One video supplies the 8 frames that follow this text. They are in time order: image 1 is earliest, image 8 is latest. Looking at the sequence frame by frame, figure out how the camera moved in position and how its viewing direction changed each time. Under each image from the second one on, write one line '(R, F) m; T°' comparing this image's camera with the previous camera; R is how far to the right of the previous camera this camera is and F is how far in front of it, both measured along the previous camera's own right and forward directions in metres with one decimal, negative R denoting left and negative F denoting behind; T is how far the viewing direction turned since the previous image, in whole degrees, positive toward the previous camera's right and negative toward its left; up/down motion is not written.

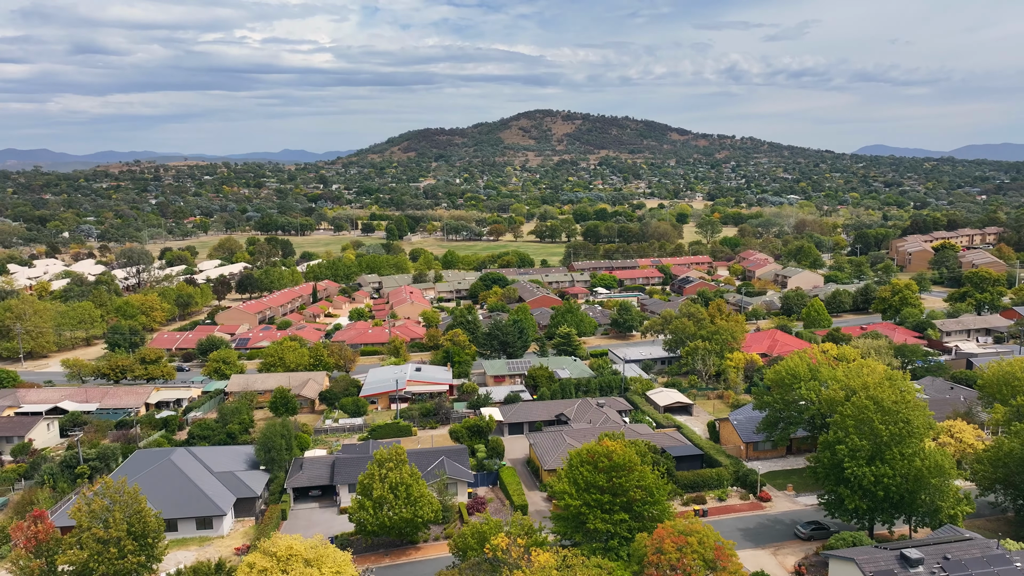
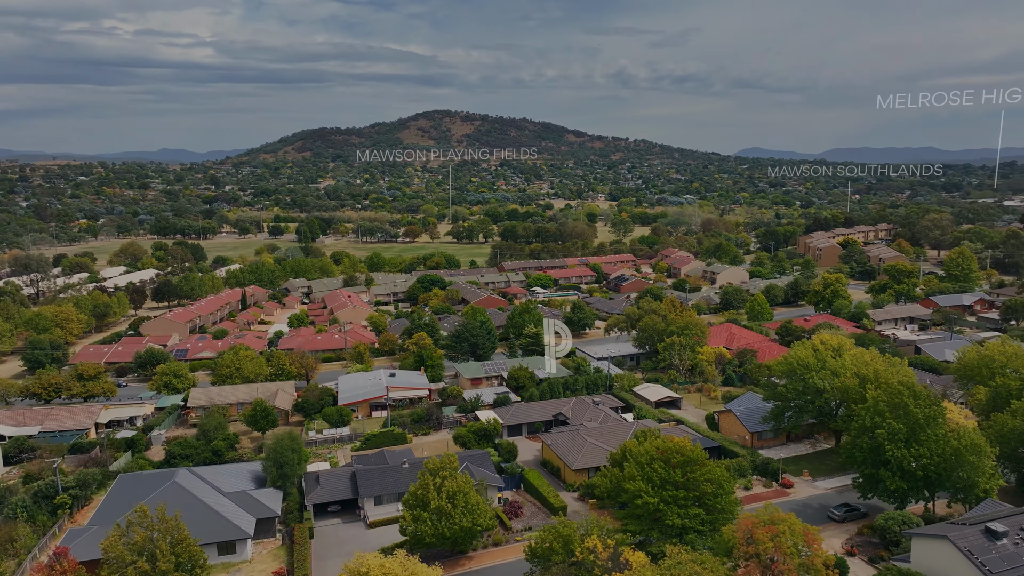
(-2.9, +0.4) m; +8°
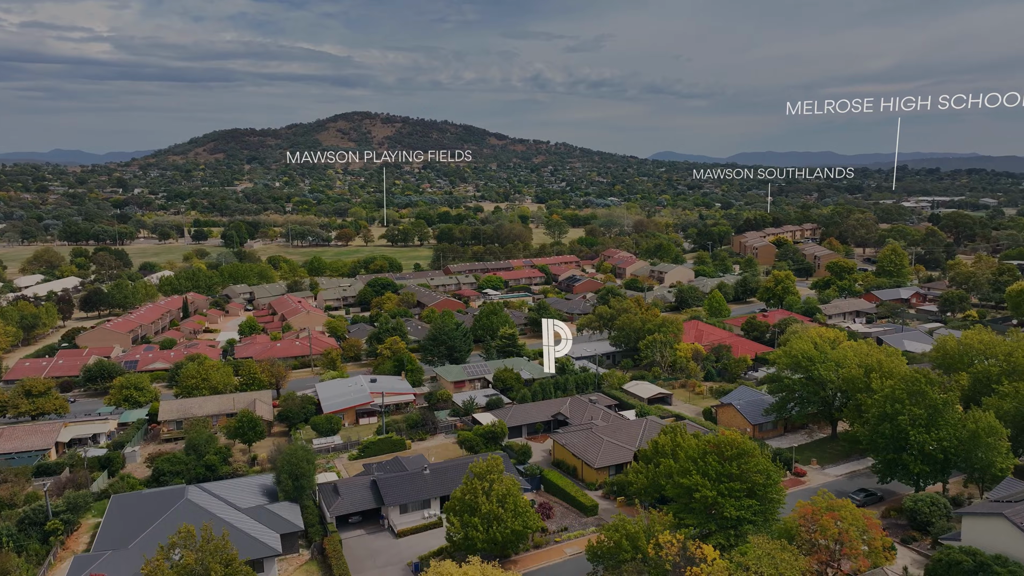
(-2.3, +0.3) m; +6°
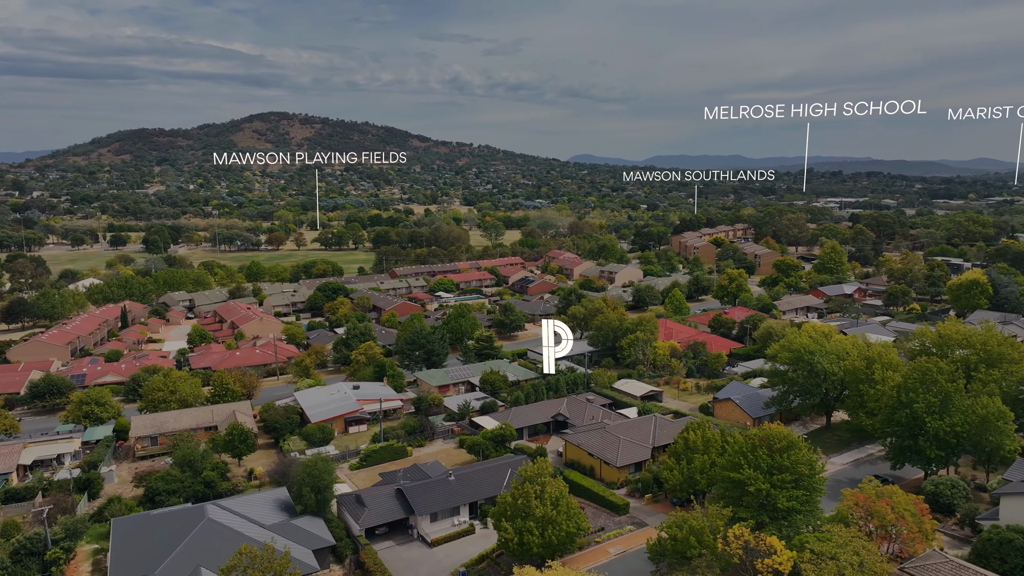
(-2.3, +0.3) m; +6°
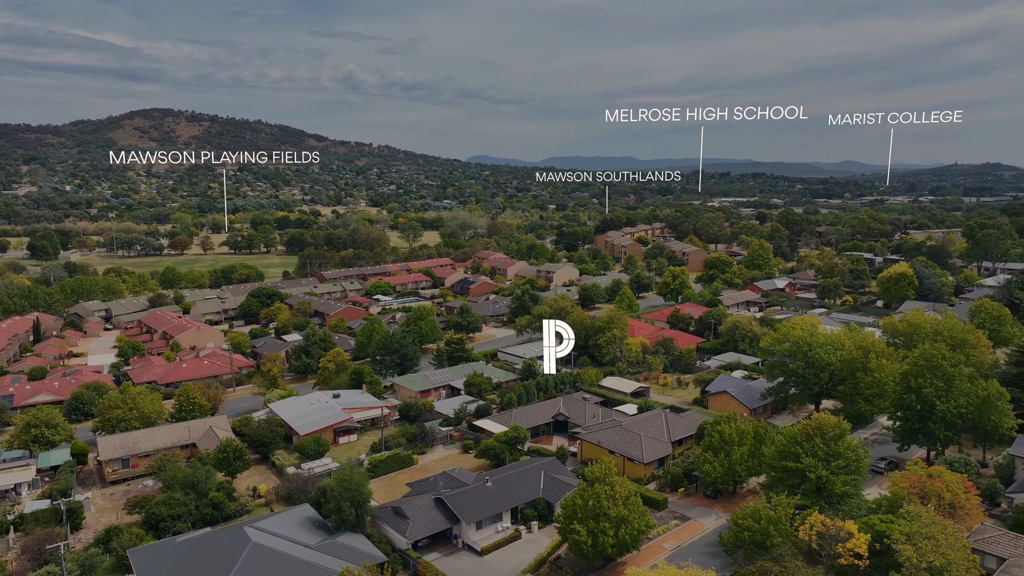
(-2.9, +0.4) m; +8°
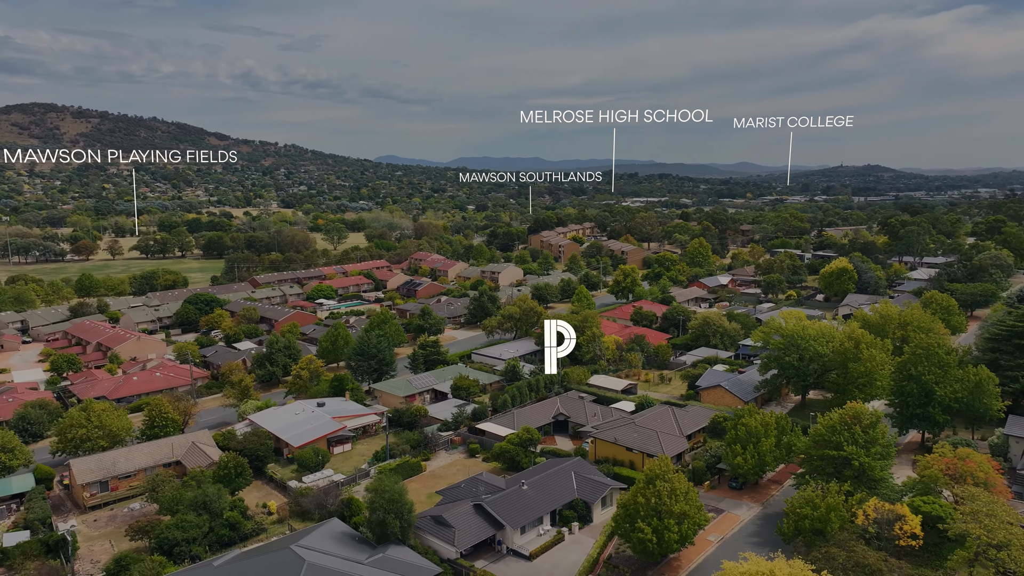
(-2.6, +0.3) m; +7°
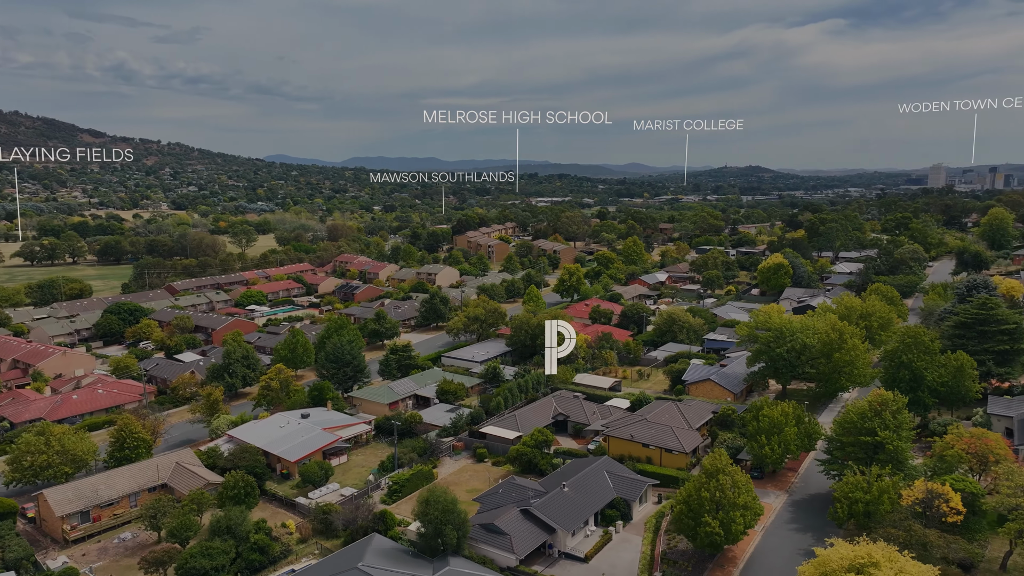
(-3.0, +0.4) m; +8°
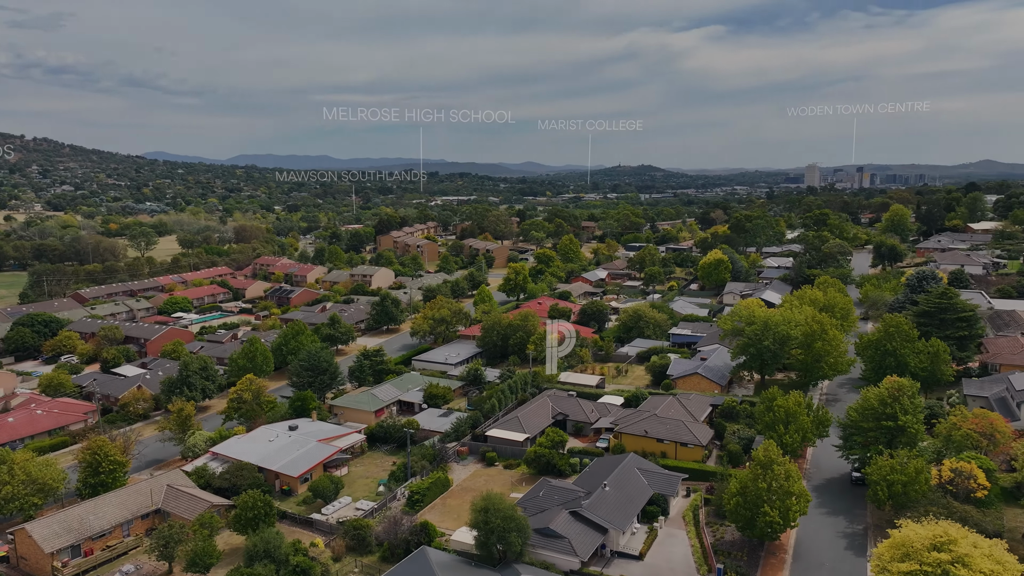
(-3.0, +0.4) m; +8°
